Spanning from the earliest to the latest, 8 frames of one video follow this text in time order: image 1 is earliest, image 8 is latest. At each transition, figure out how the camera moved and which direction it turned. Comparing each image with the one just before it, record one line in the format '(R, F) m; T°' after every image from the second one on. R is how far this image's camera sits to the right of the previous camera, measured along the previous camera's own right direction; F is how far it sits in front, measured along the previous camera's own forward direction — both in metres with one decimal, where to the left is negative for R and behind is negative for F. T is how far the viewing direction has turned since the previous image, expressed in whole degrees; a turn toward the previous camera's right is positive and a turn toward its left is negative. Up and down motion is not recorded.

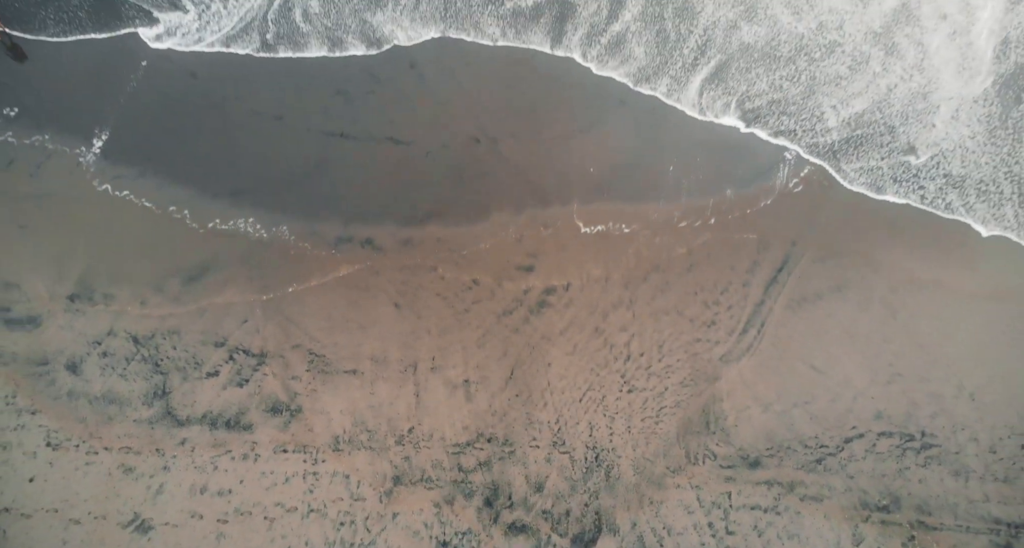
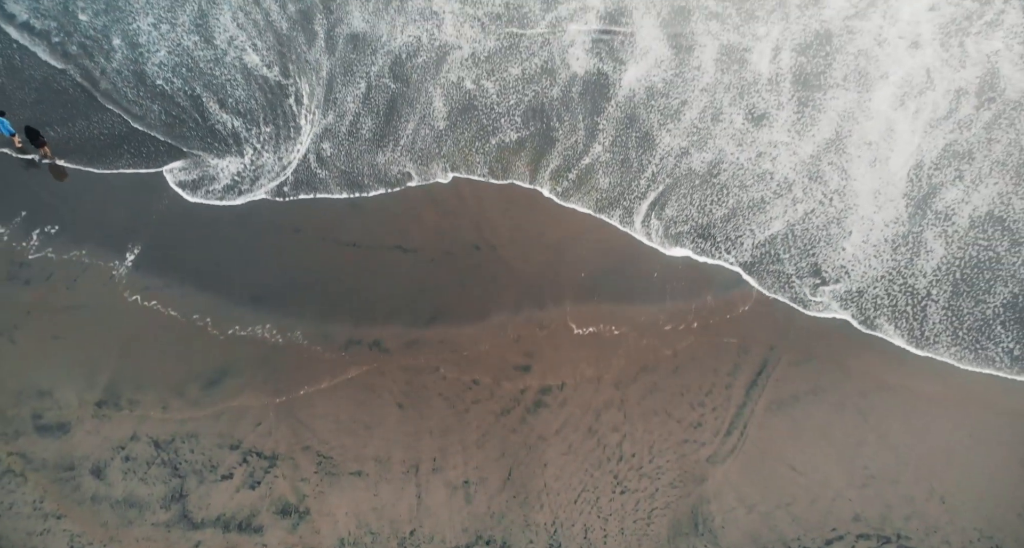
(+0.4, -0.3) m; -3°
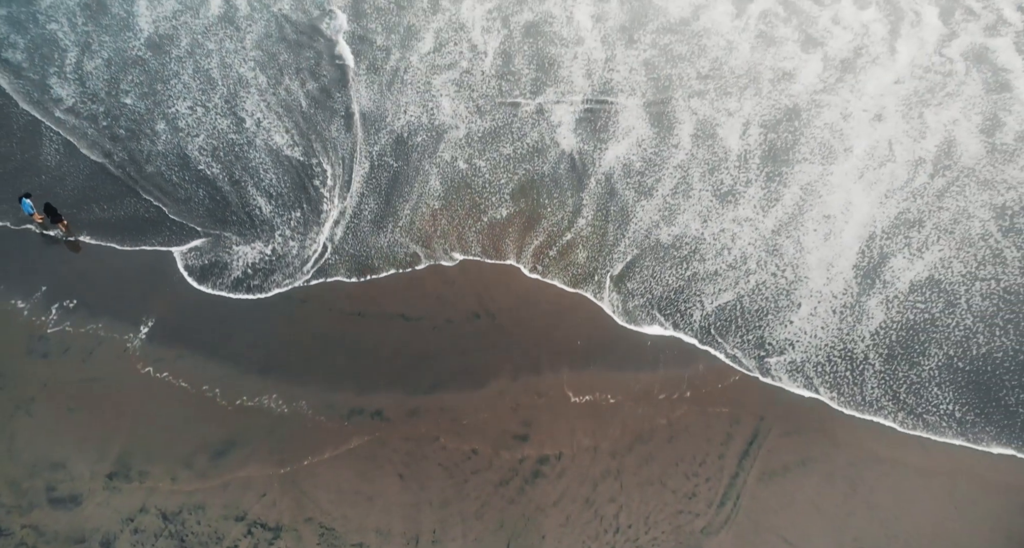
(+0.3, -0.1) m; -2°
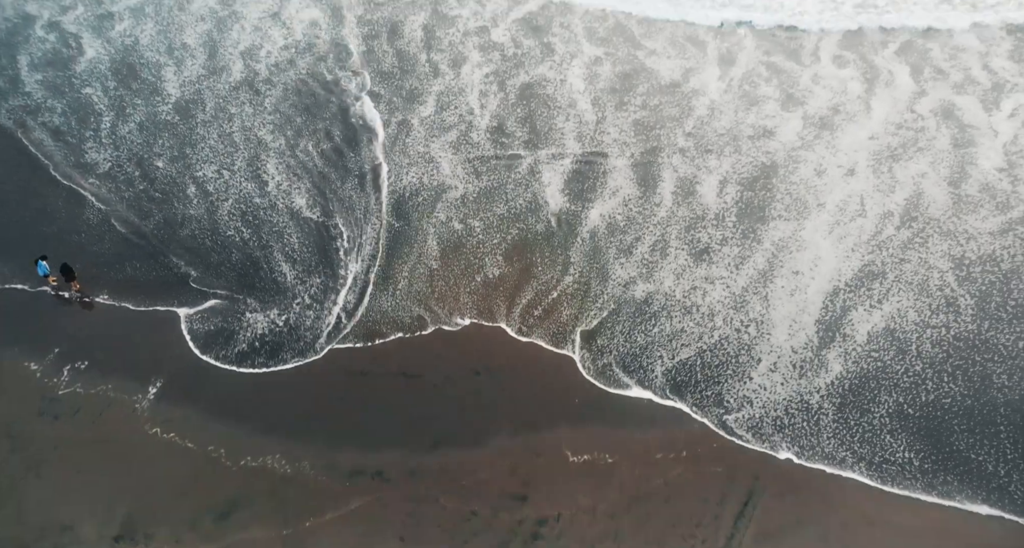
(+0.3, -0.1) m; -2°
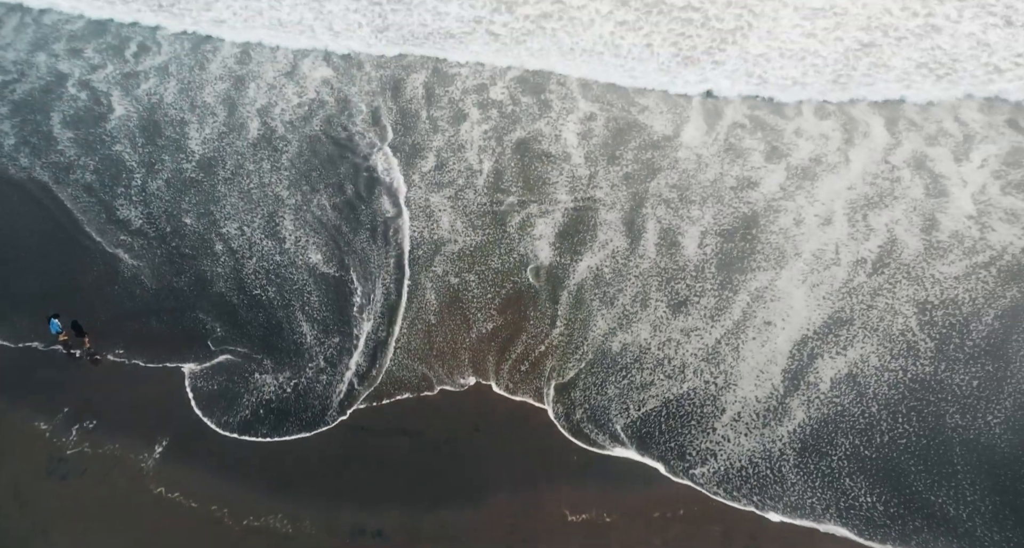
(+0.3, -0.1) m; -1°
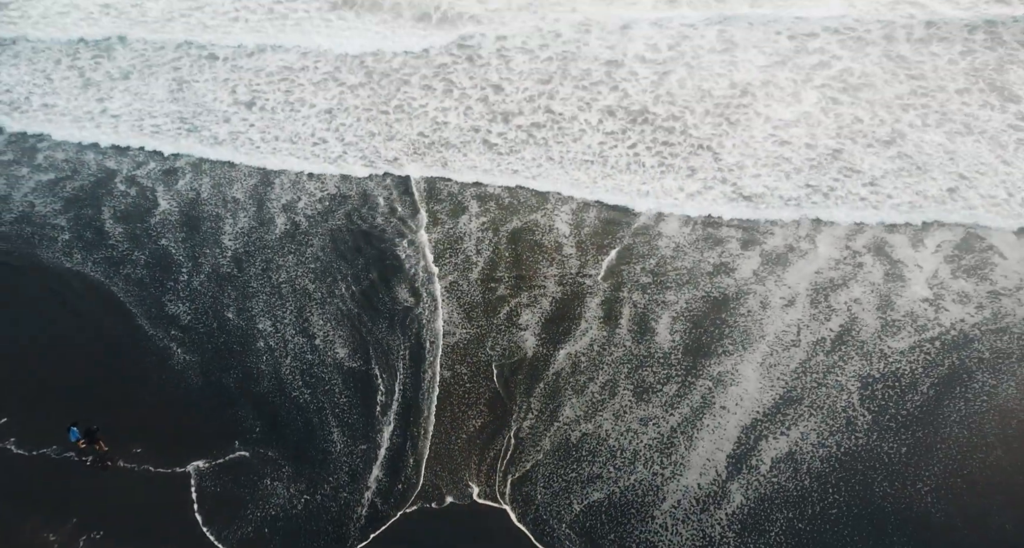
(+0.4, -0.1) m; -2°
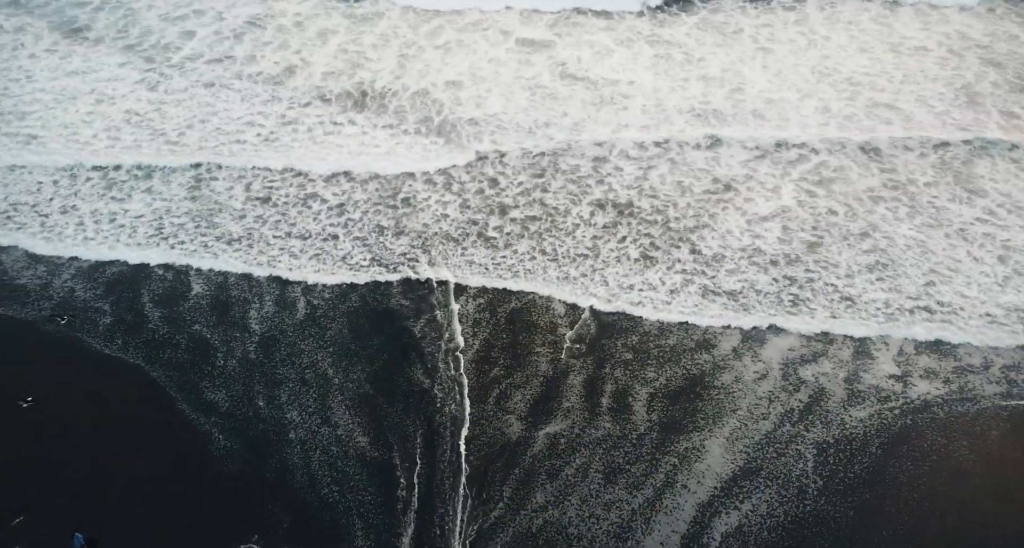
(+0.4, -0.1) m; -1°
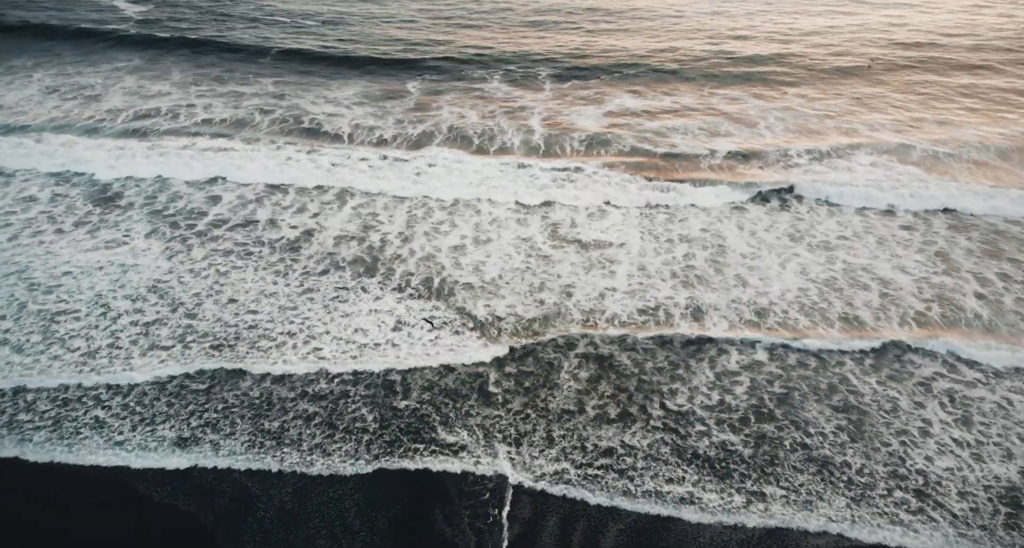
(+0.4, -0.7) m; -1°
